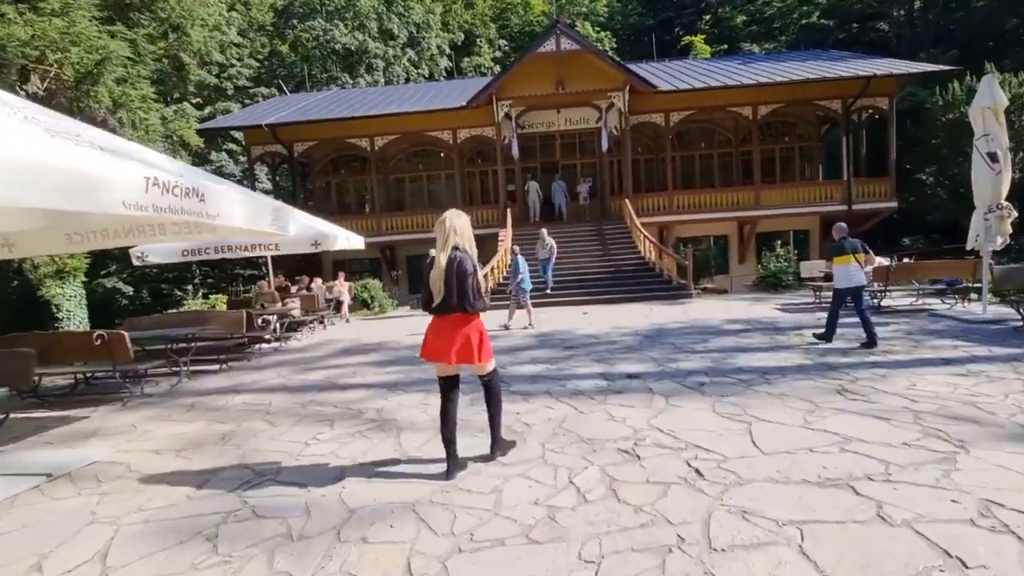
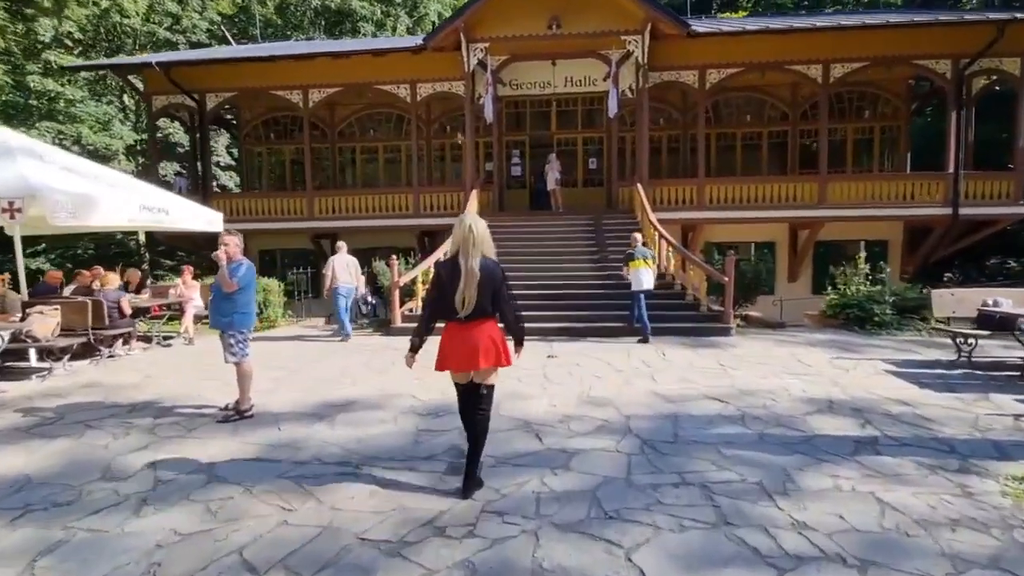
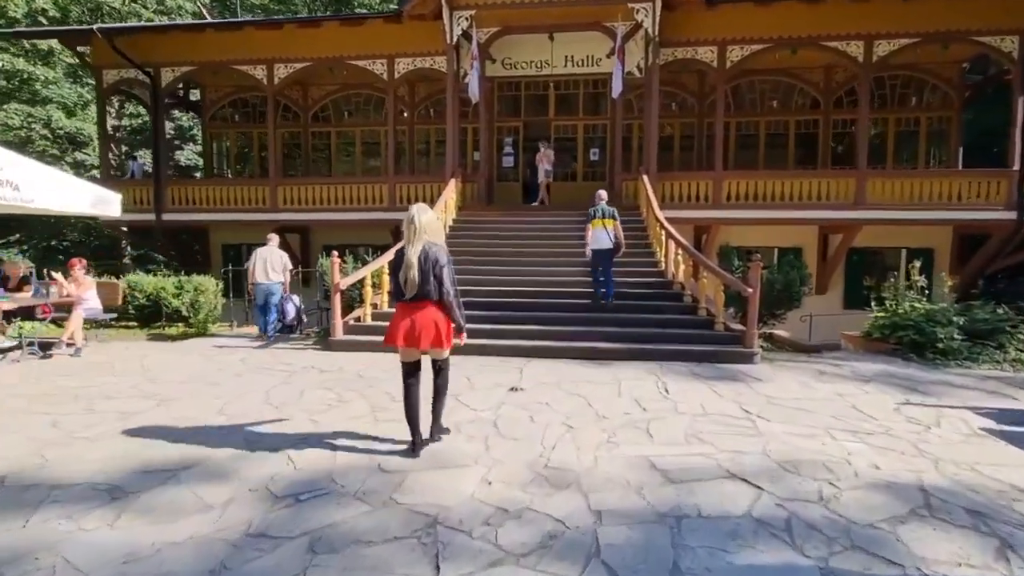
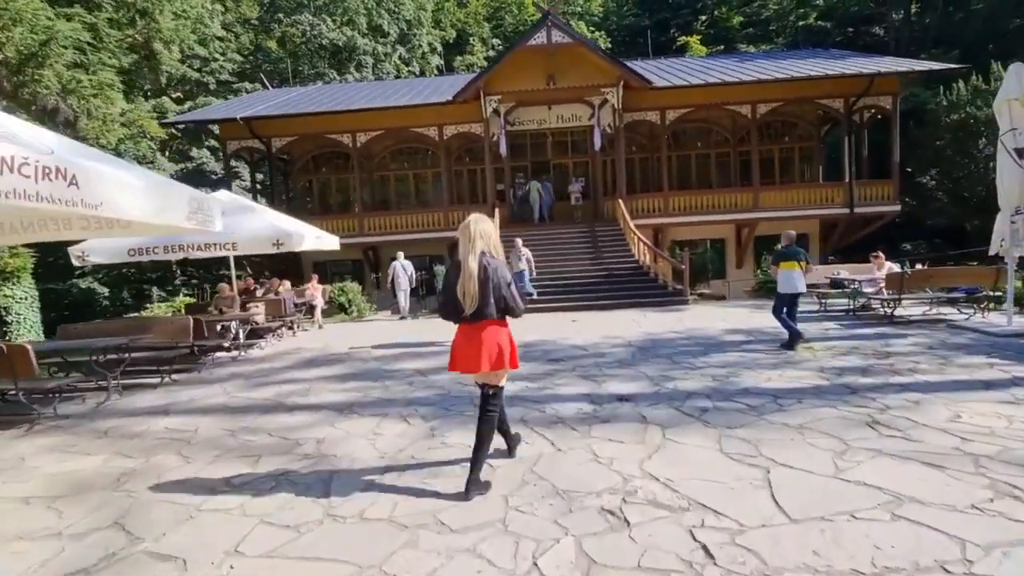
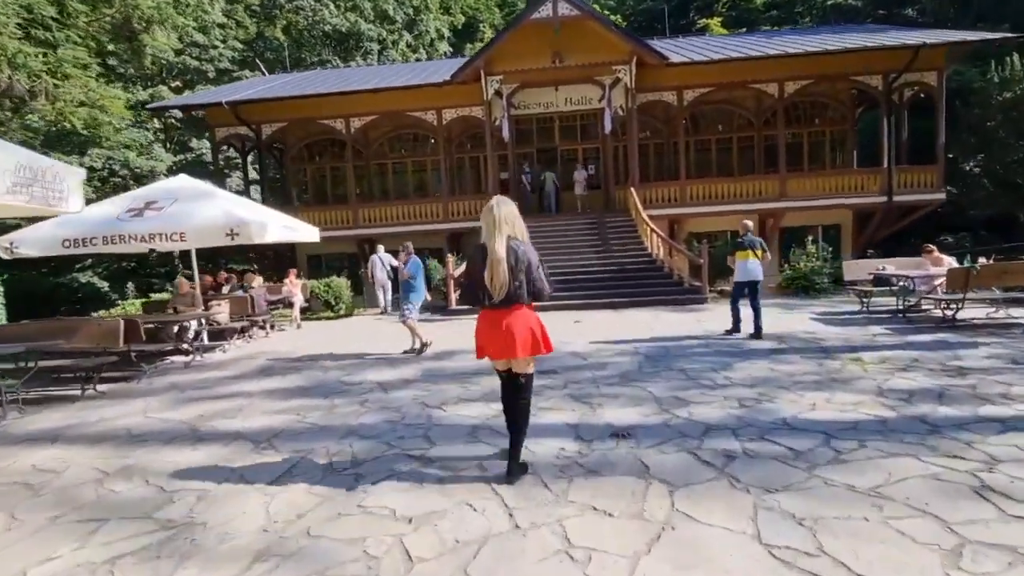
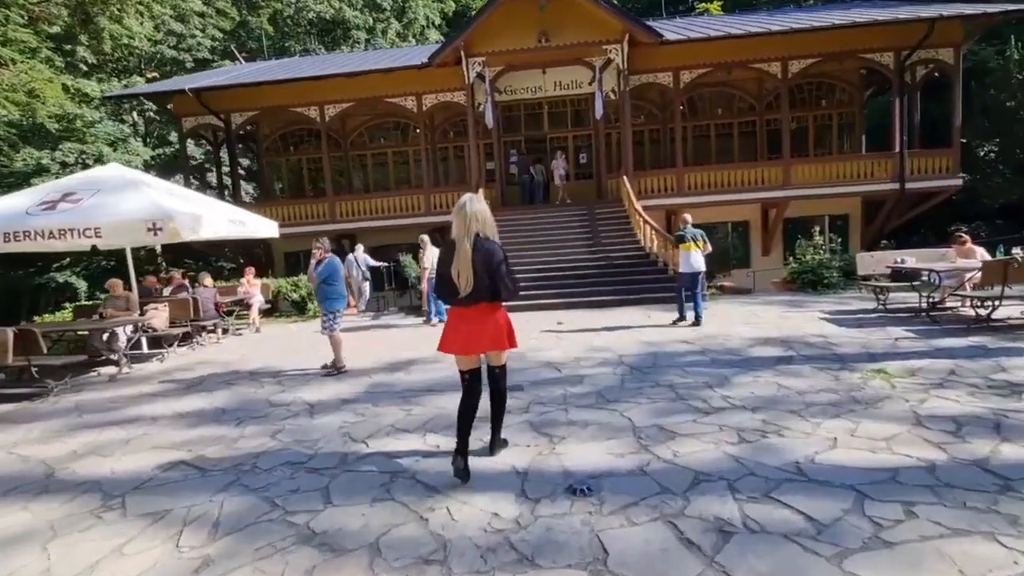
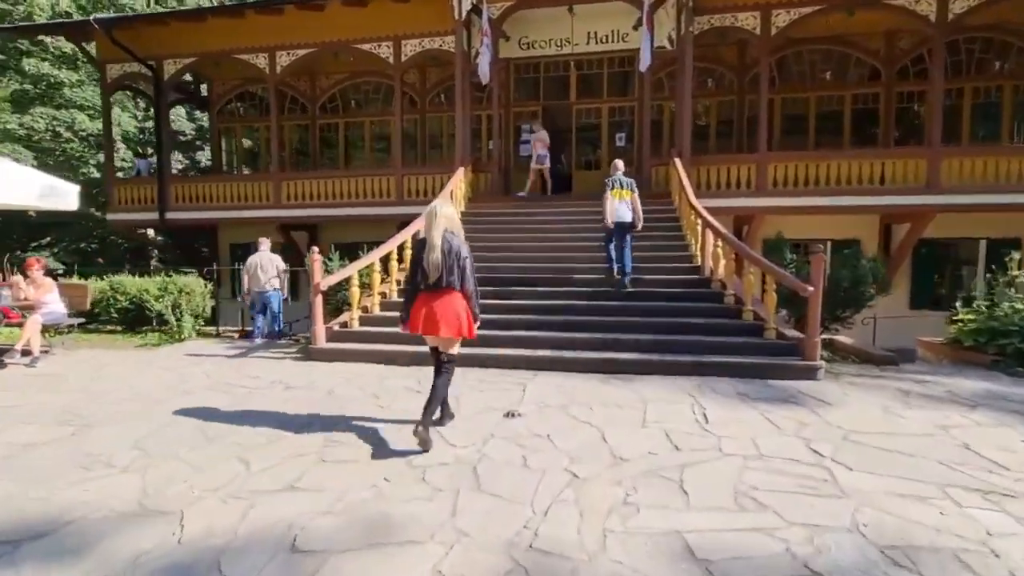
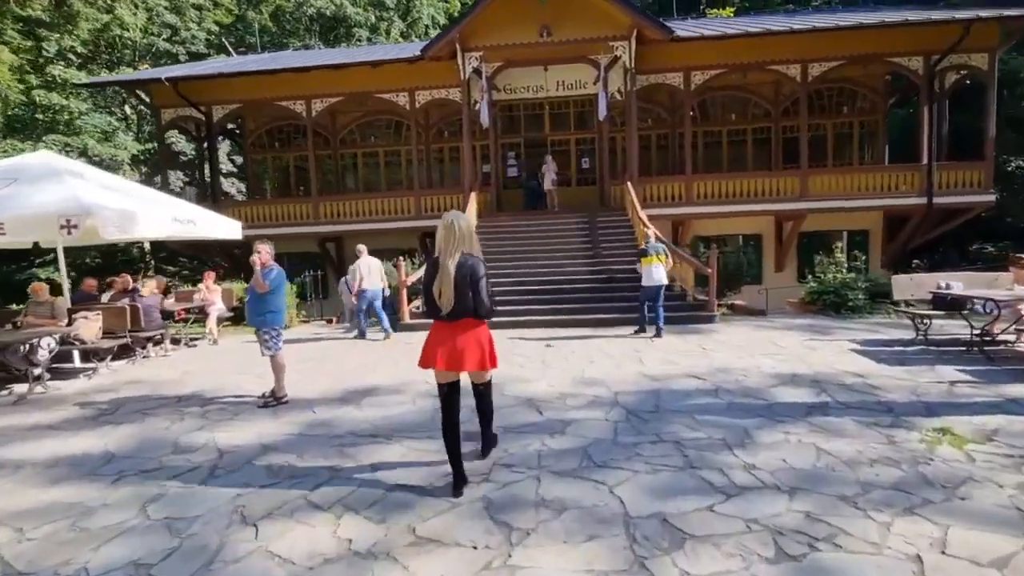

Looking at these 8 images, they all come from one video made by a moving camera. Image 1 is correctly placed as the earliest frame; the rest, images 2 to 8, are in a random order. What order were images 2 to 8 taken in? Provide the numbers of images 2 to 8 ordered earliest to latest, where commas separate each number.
4, 5, 6, 8, 2, 3, 7
